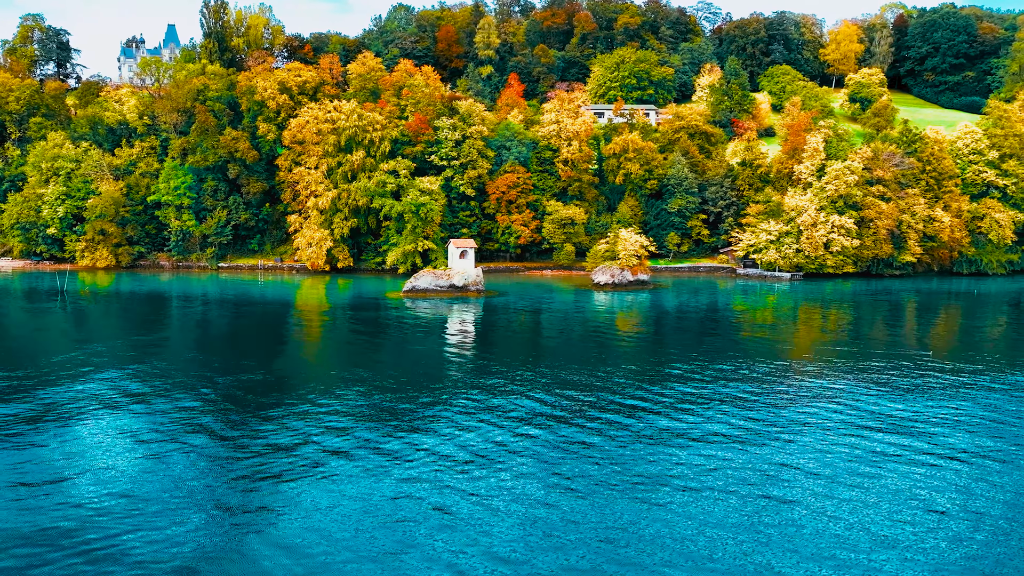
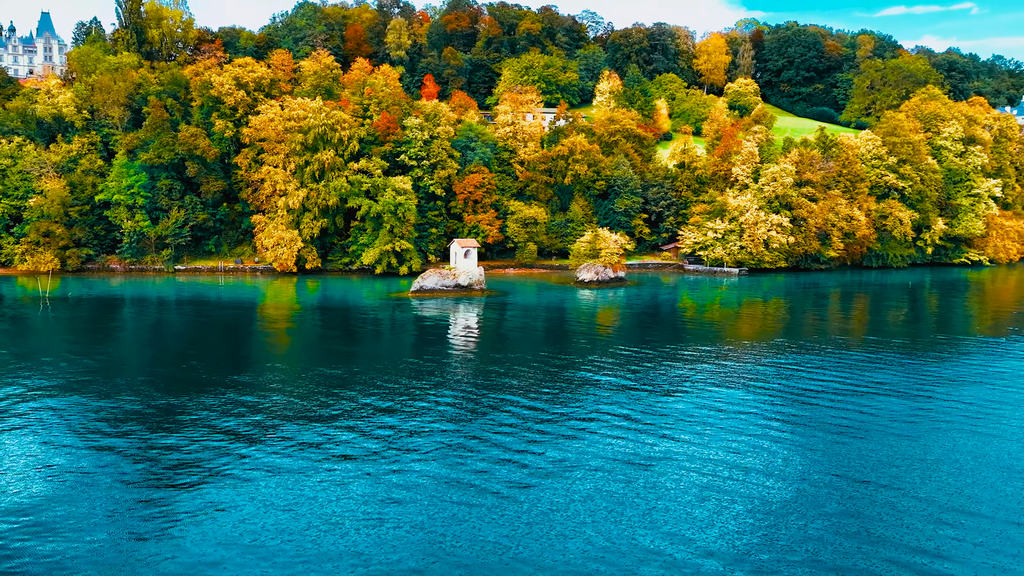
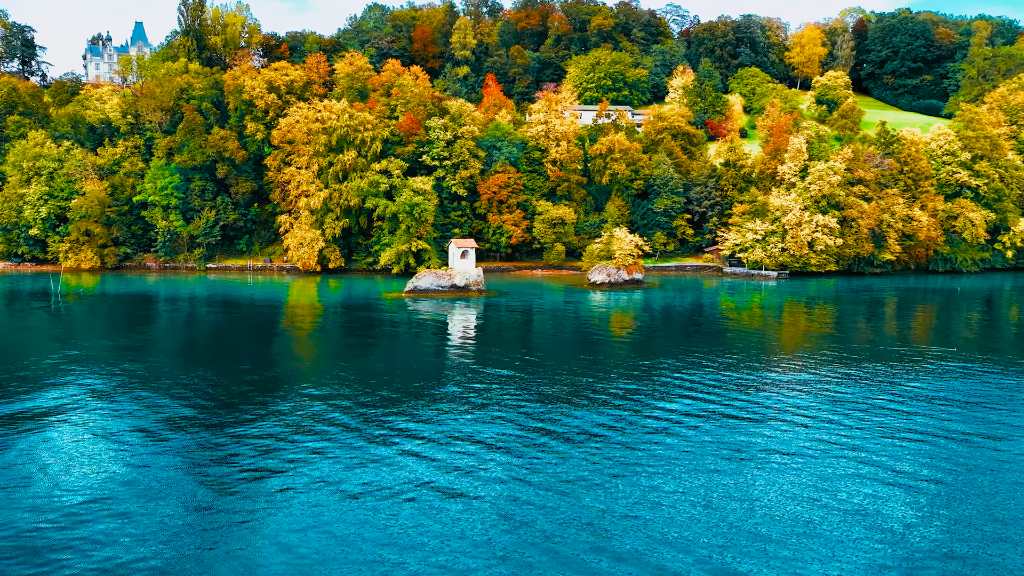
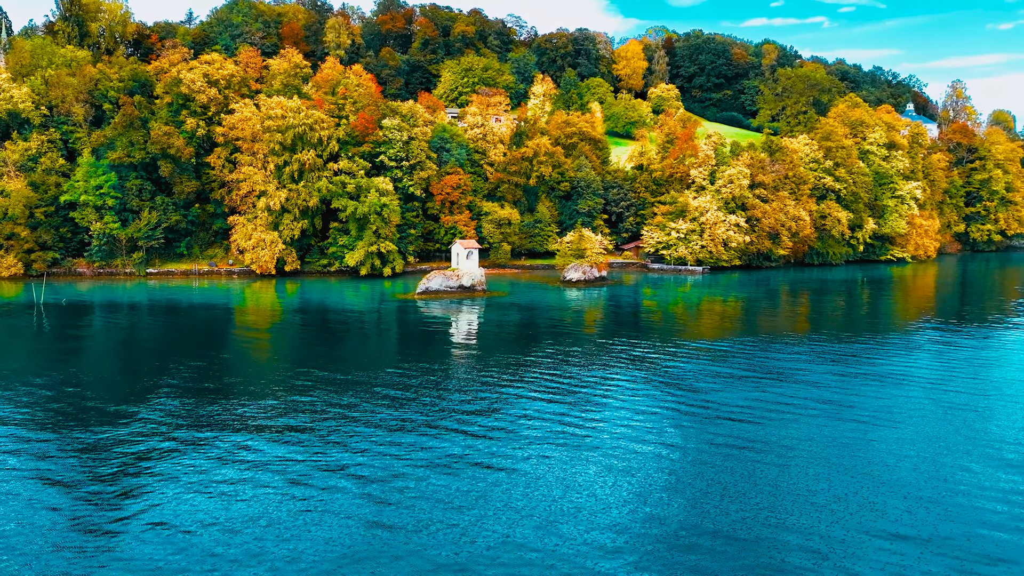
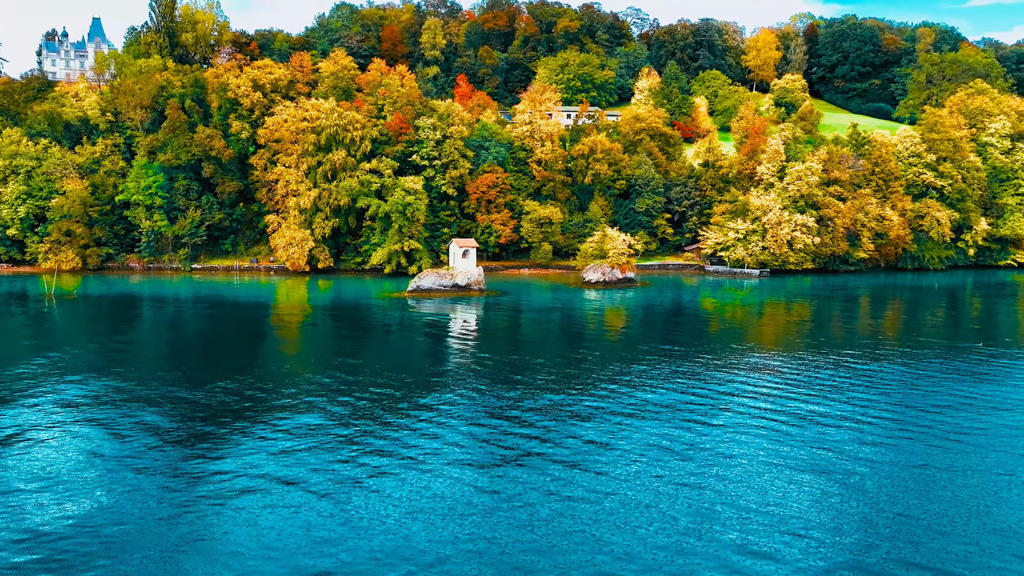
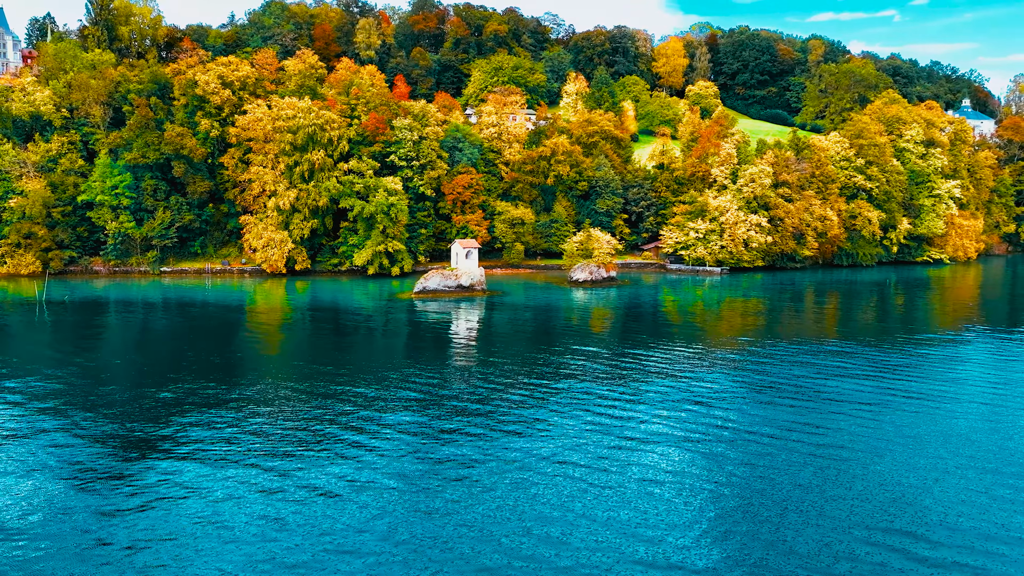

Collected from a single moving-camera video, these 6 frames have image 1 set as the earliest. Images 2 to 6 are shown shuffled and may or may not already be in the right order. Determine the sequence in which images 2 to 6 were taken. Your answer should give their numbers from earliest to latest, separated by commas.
3, 5, 2, 6, 4
